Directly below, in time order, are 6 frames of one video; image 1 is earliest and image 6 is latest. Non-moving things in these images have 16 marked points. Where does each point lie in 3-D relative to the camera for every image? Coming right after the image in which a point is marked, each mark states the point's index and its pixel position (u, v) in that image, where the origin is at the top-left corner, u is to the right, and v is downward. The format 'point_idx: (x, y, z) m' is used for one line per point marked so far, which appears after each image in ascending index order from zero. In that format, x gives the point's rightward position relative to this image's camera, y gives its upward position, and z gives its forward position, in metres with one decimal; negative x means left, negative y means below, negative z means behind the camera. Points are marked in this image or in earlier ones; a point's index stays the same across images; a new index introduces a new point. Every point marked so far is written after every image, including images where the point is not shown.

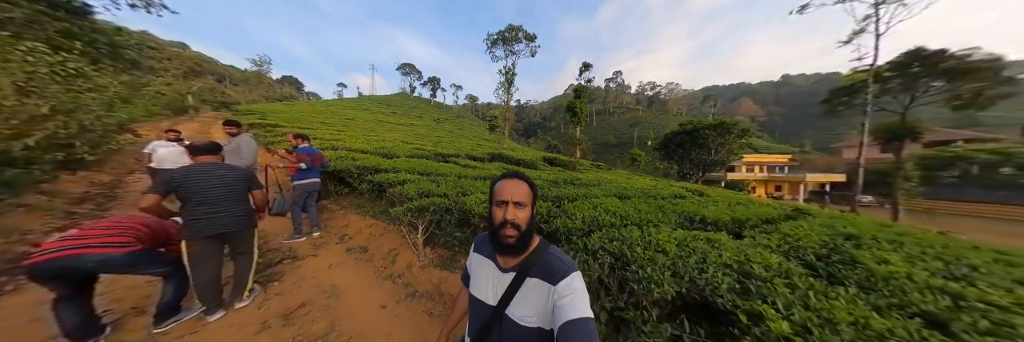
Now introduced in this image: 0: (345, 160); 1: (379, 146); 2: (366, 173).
0: (-5.2, +0.4, +6.7) m
1: (-6.4, +1.3, +10.6) m
2: (-3.6, -0.1, +5.6) m
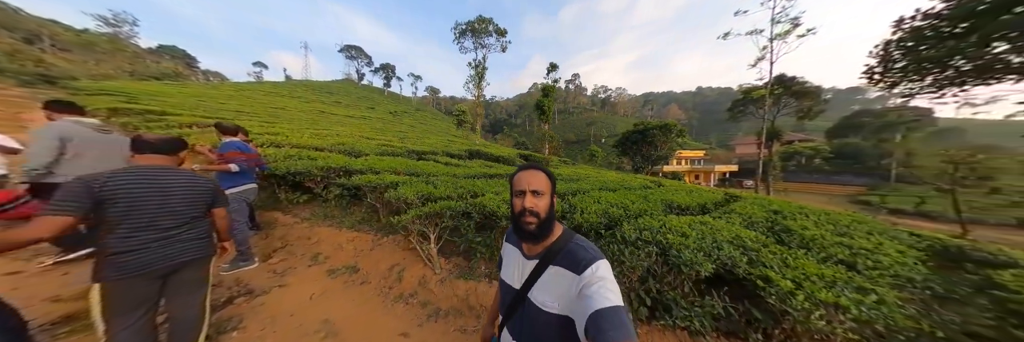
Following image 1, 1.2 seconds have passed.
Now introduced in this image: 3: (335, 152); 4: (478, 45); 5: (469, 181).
0: (-6.0, +0.4, +5.6) m
1: (-8.0, +1.3, +9.1) m
2: (-4.3, -0.1, +4.8) m
3: (-7.2, +0.8, +7.9) m
4: (-3.9, +12.5, +19.6) m
5: (-1.3, -0.3, +5.3) m
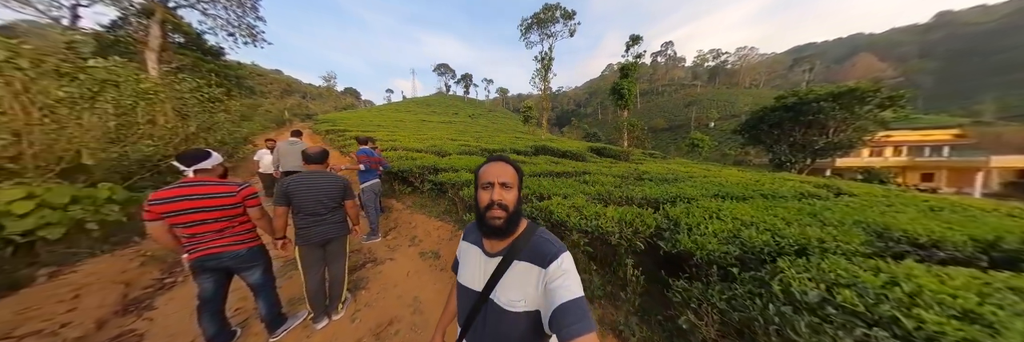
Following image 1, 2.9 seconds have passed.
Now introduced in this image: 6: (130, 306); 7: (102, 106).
0: (-3.8, +0.4, +7.1) m
1: (-4.6, +1.5, +11.0) m
2: (-2.5, 0.0, +5.7) m
3: (-4.2, +0.9, +9.6) m
4: (+2.9, +12.9, +19.3) m
5: (+0.5, -0.2, +5.2) m
6: (-6.3, -2.2, +3.4) m
7: (-9.9, +1.7, +5.0) m
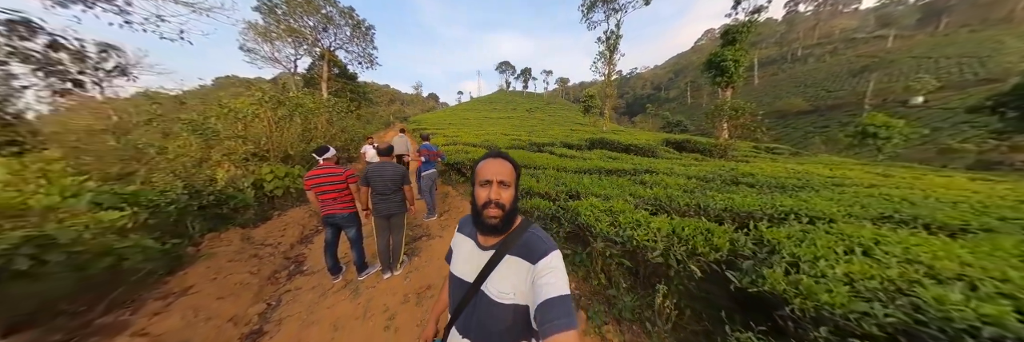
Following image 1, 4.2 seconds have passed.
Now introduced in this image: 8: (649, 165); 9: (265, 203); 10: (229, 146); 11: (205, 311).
0: (-1.8, +0.7, +7.9) m
1: (-1.1, +1.8, +11.8) m
2: (-0.9, +0.2, +6.2) m
3: (-1.2, +1.2, +10.3) m
4: (+9.0, +13.1, +16.8) m
5: (+1.7, -0.2, +4.7) m
6: (-5.4, -1.8, +5.3) m
7: (-8.2, +2.1, +7.9) m
8: (+4.7, +0.2, +6.5) m
9: (-7.2, -0.9, +6.0) m
10: (-7.6, +0.7, +5.3) m
11: (-4.6, -2.1, +3.1) m
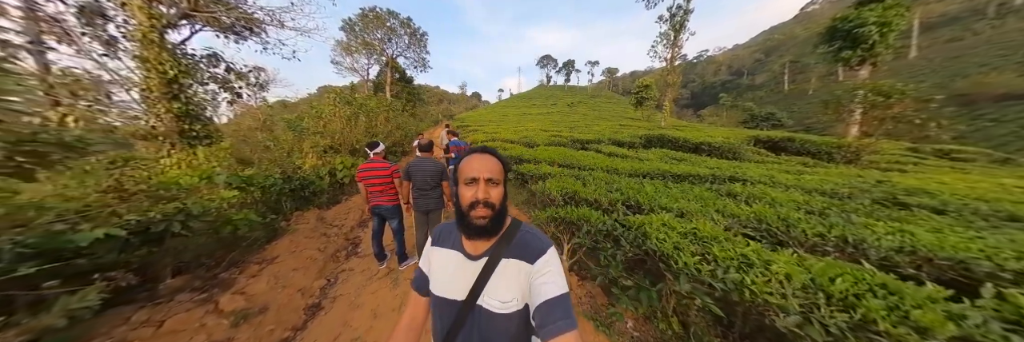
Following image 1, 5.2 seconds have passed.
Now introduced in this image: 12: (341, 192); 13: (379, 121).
0: (-0.3, +0.8, +7.7) m
1: (+1.1, +2.0, +11.4) m
2: (+0.2, +0.2, +5.9) m
3: (+0.7, +1.4, +10.0) m
4: (+12.3, +13.0, +14.4) m
5: (+2.5, -0.2, +4.0) m
6: (-4.4, -1.6, +5.8) m
7: (-6.6, +2.5, +8.8) m
8: (+5.8, +0.1, +5.3) m
9: (-6.1, -0.6, +6.9) m
10: (-6.5, +1.0, +6.3) m
11: (-4.1, -2.0, +3.6) m
12: (-6.1, -0.8, +7.0) m
13: (-6.8, +2.5, +10.3) m
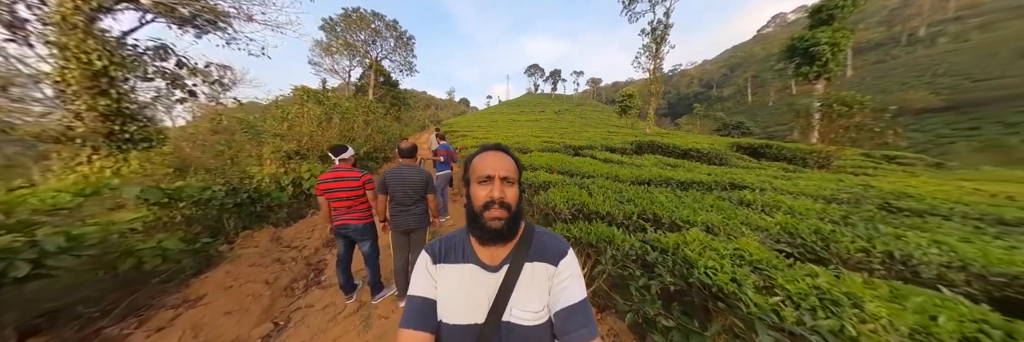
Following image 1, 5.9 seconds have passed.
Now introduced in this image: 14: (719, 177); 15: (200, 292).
0: (-0.9, +0.5, +7.4) m
1: (0.0, +1.6, +11.2) m
2: (-0.2, 0.0, +5.6) m
3: (-0.2, +1.0, +9.8) m
4: (+10.7, +12.6, +15.7) m
5: (+2.3, -0.3, +3.9) m
6: (-4.8, -1.9, +5.0) m
7: (-7.3, +2.1, +7.8) m
8: (+5.4, -0.1, +5.6) m
9: (-6.5, -0.9, +5.9) m
10: (-6.9, +0.7, +5.3) m
11: (-4.2, -2.1, +2.7) m
12: (-6.5, -1.1, +6.0) m
13: (-7.7, +2.1, +9.3) m
14: (+5.5, -0.1, +5.5) m
15: (-5.1, -2.0, +3.3) m
